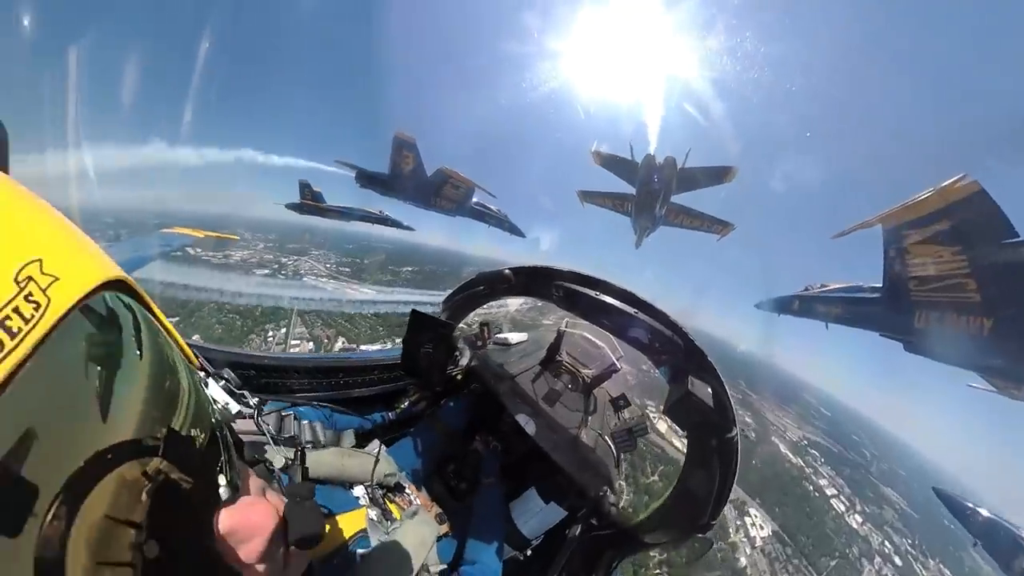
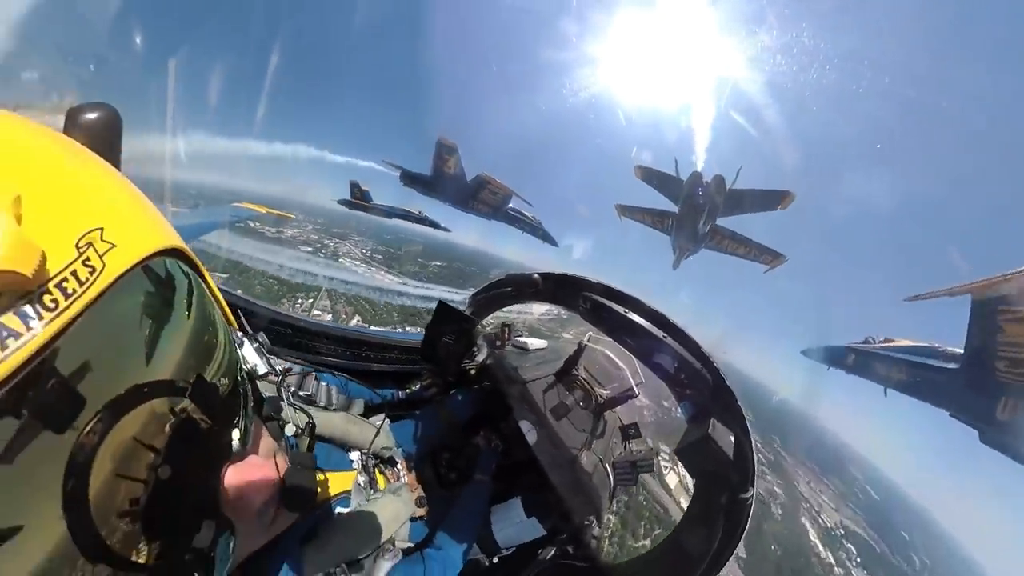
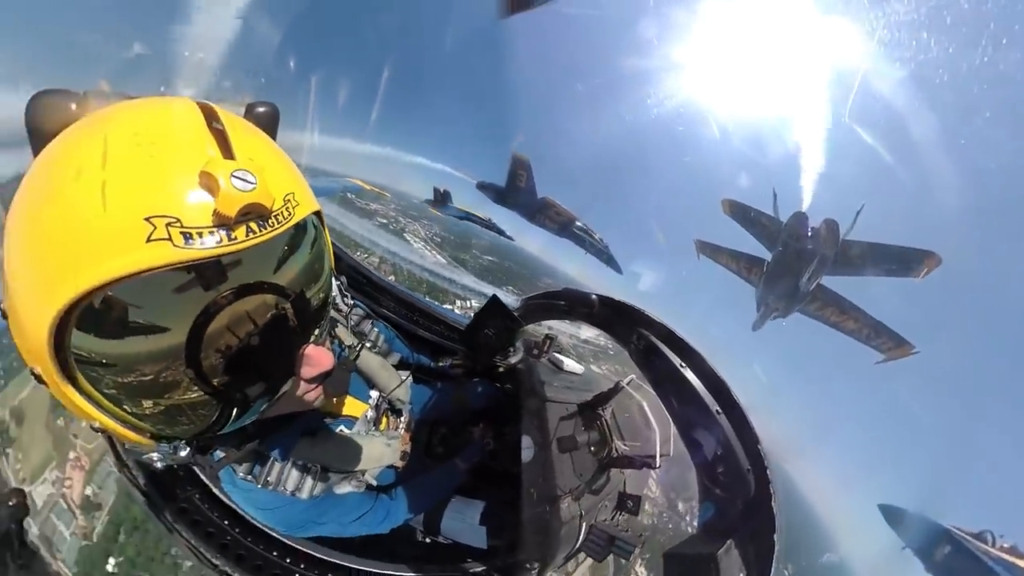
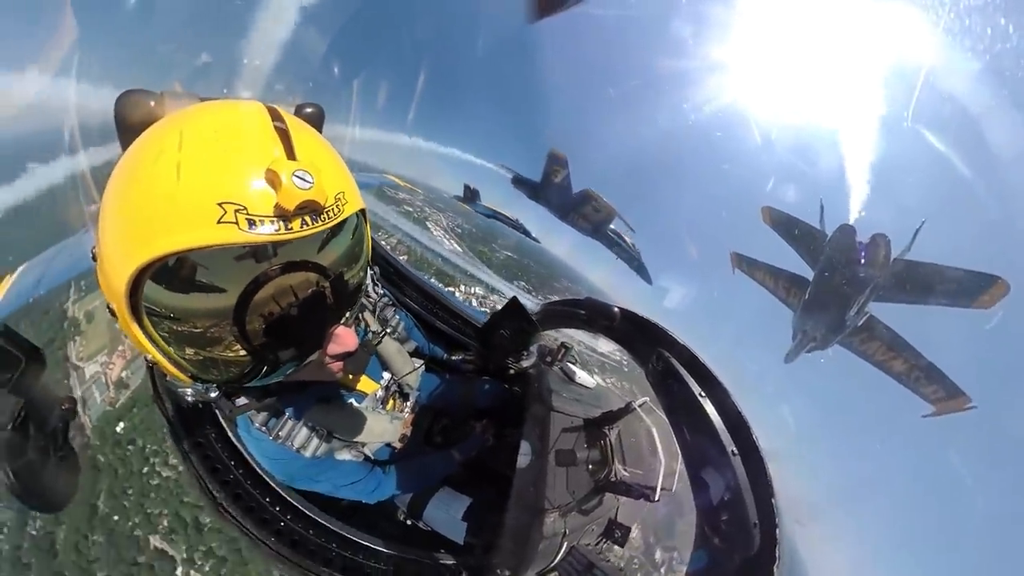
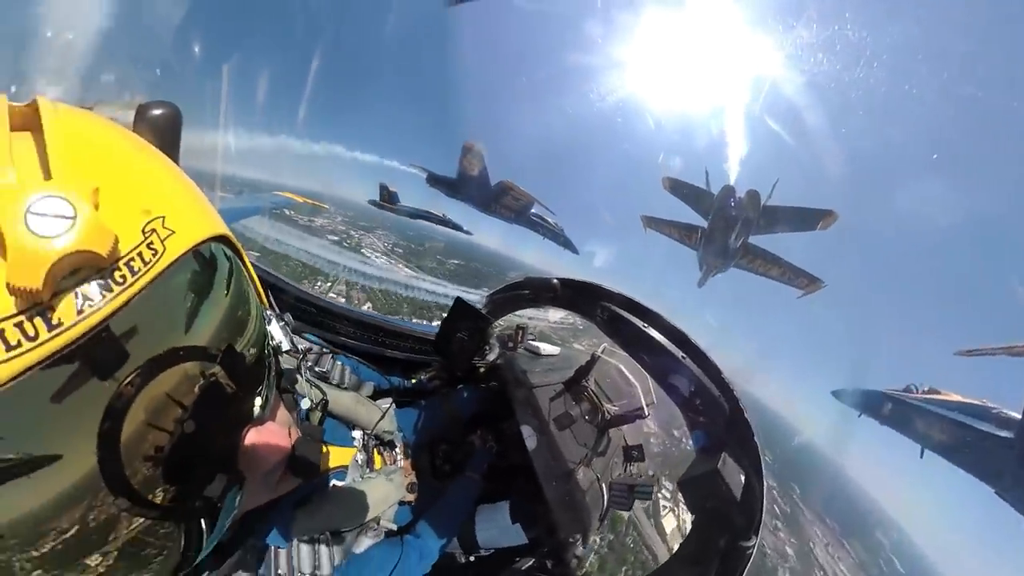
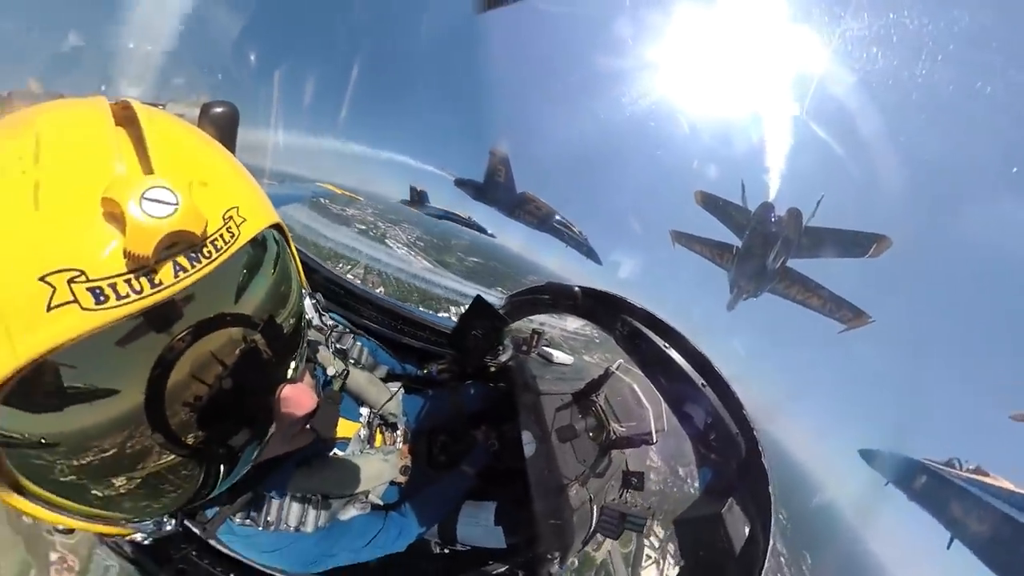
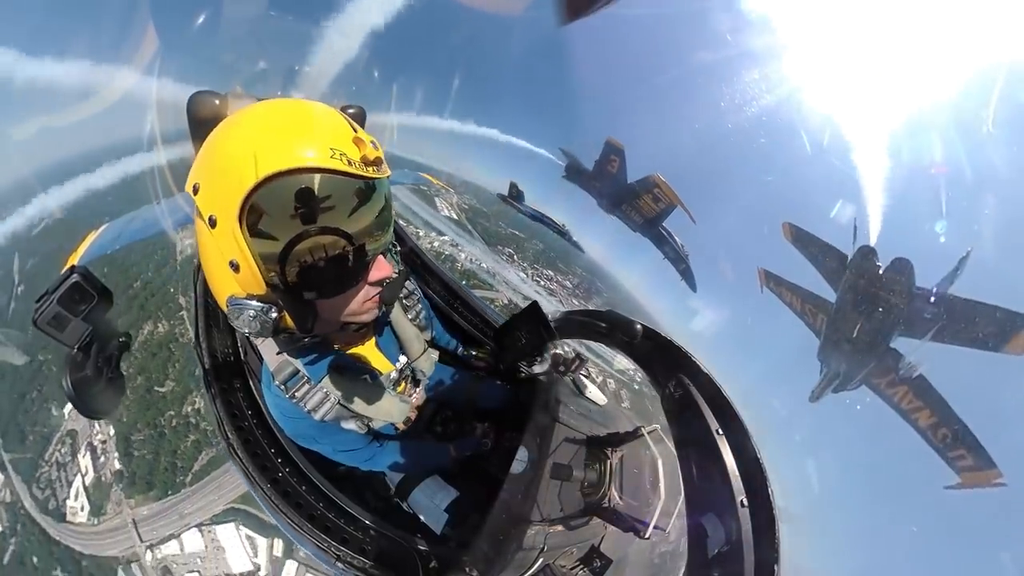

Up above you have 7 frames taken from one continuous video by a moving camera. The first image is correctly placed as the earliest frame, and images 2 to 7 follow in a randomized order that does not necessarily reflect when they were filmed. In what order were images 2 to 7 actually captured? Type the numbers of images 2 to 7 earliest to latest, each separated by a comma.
2, 5, 6, 3, 4, 7
